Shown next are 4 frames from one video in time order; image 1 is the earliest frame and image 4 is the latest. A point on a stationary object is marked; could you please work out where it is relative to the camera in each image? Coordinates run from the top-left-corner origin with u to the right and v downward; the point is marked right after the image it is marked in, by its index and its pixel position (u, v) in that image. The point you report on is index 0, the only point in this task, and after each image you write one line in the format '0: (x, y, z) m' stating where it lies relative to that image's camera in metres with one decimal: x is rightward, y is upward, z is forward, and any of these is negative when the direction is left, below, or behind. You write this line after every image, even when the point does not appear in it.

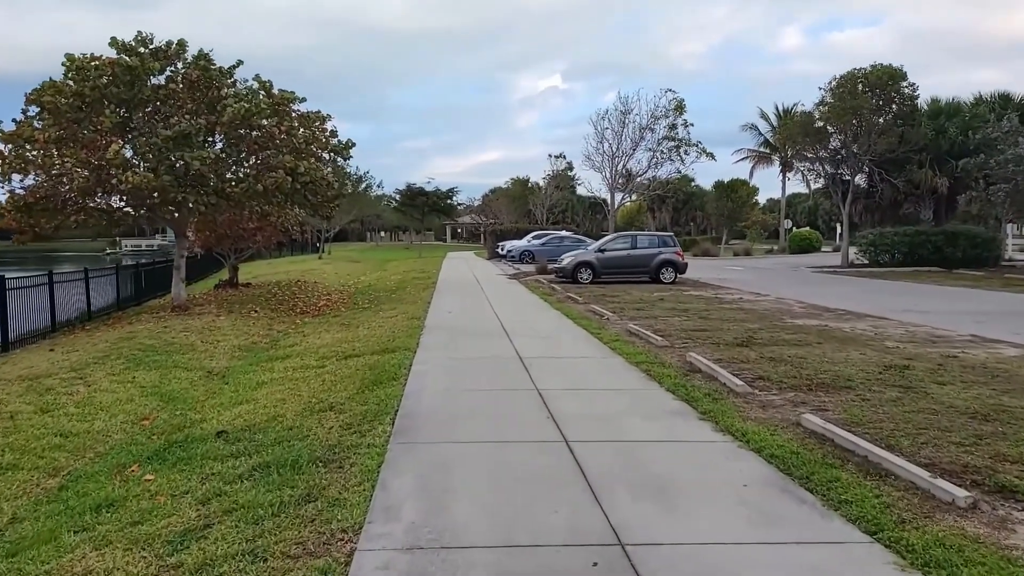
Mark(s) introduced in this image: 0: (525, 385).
0: (+0.1, -1.0, +7.2) m
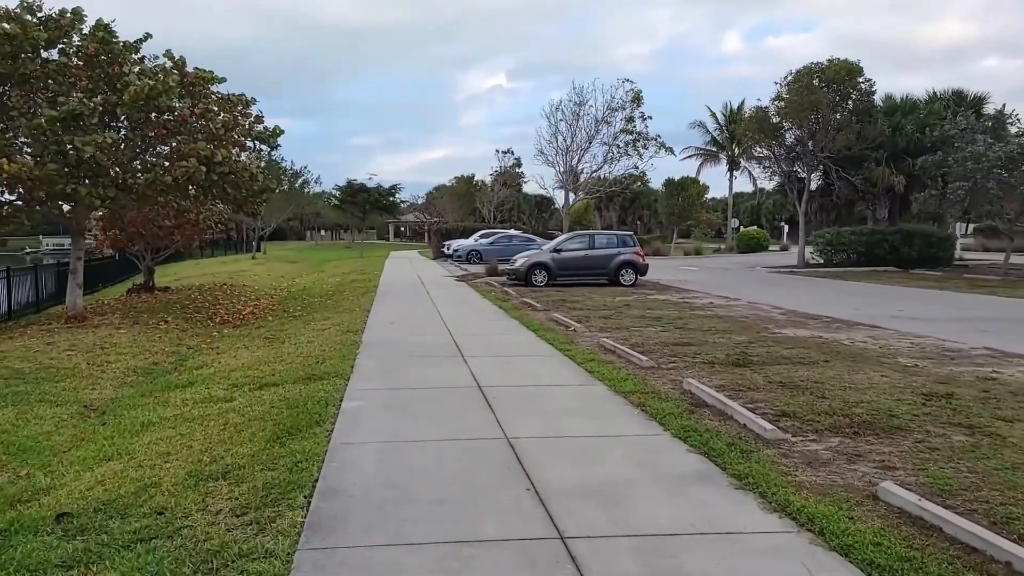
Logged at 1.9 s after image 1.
0: (-0.2, -1.1, +5.6) m
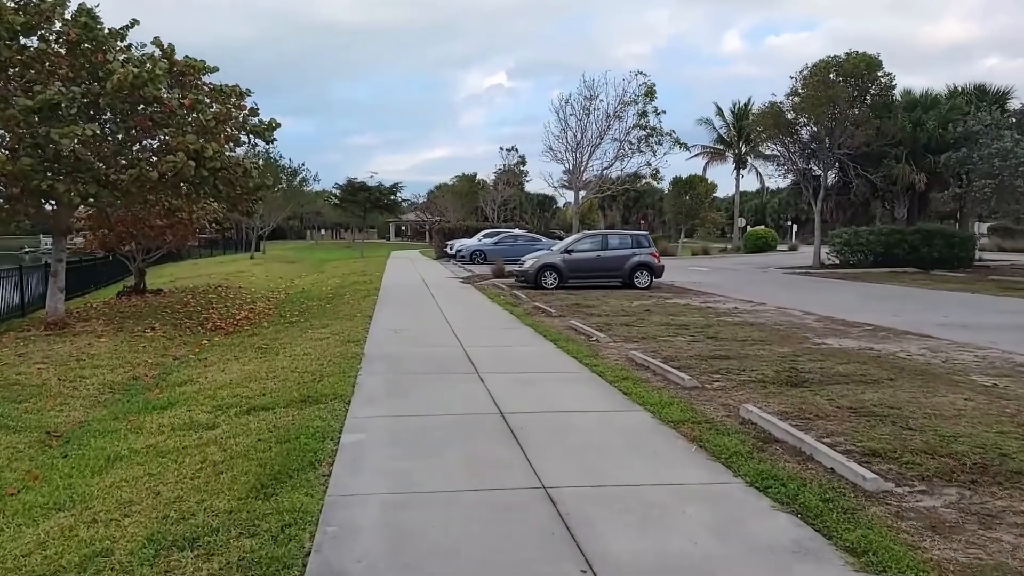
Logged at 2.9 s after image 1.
0: (+0.1, -1.2, +4.6) m
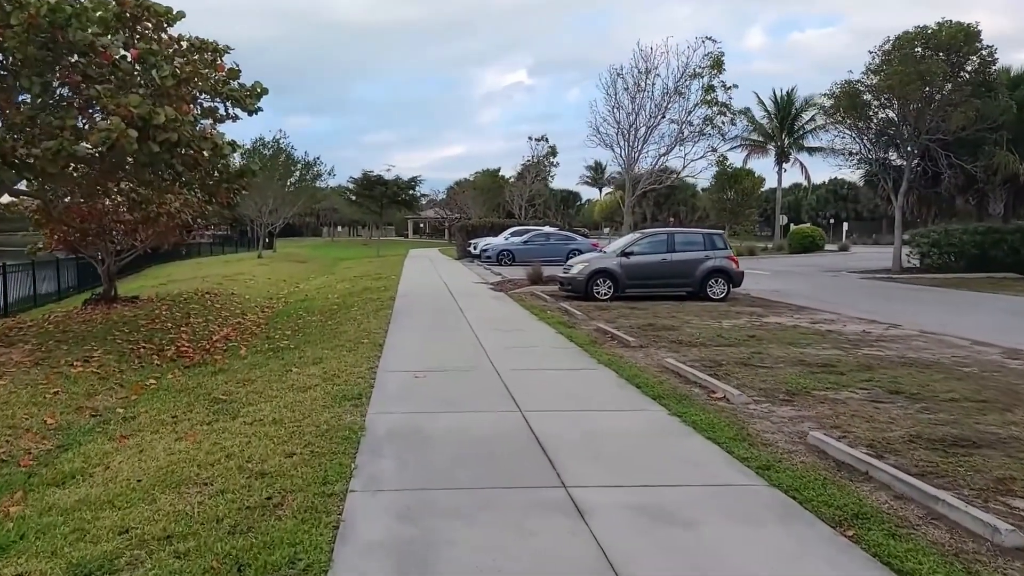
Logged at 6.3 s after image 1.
0: (+0.7, -1.5, +1.0) m
